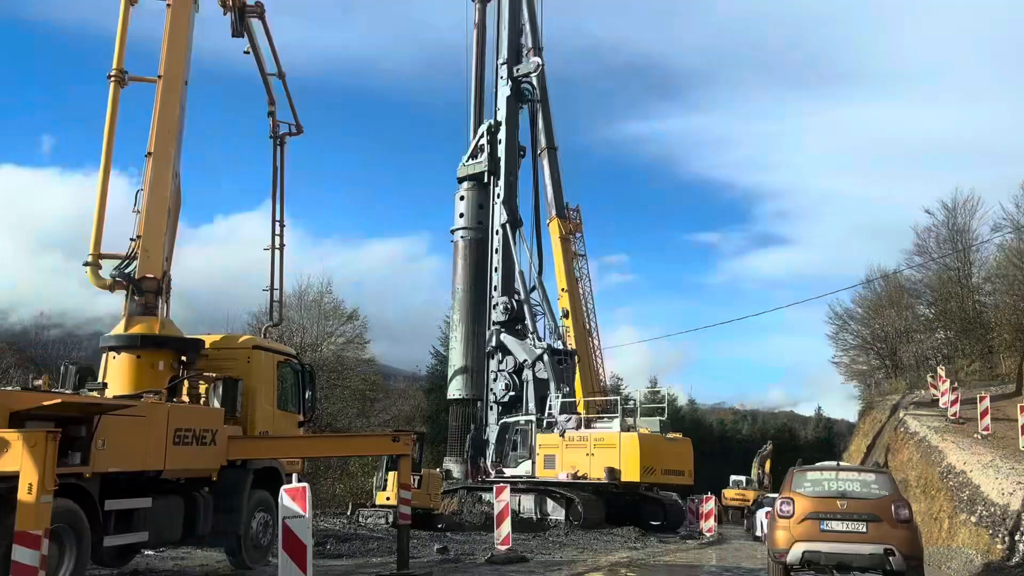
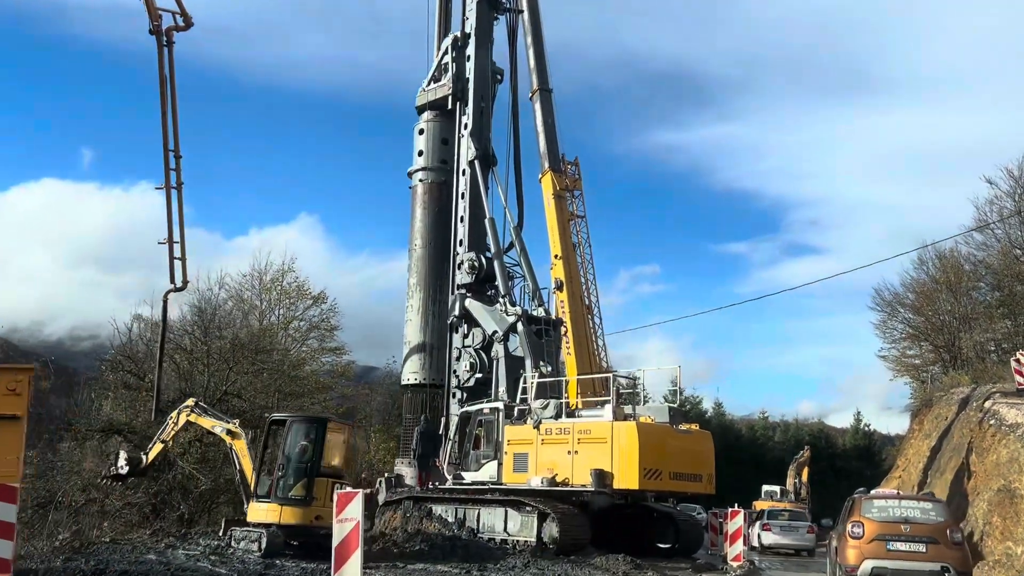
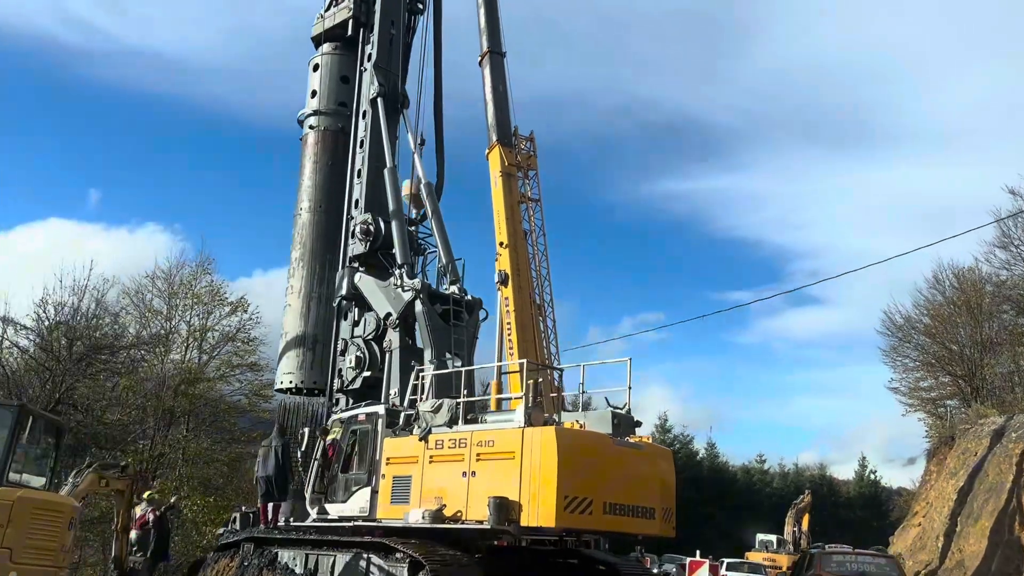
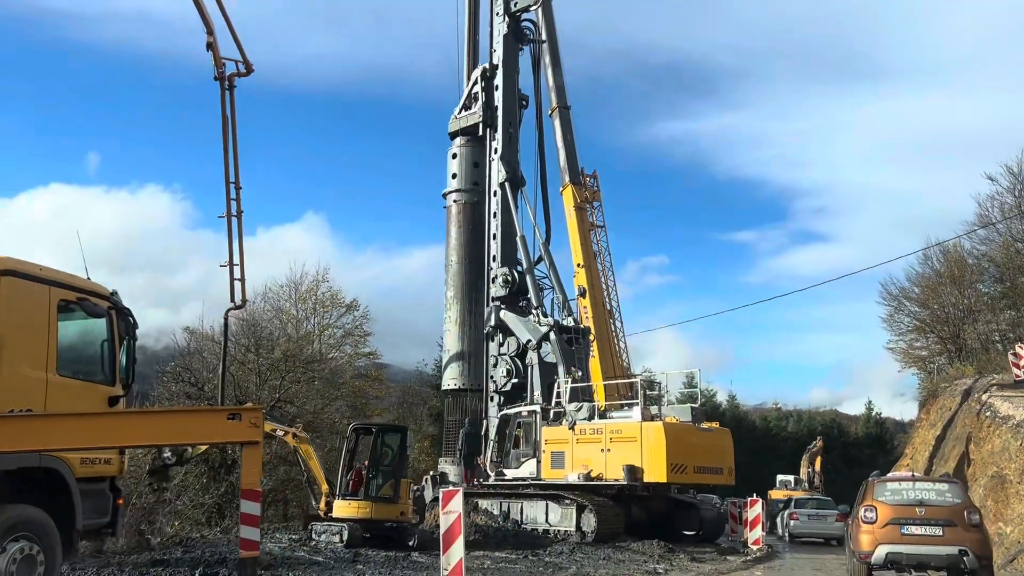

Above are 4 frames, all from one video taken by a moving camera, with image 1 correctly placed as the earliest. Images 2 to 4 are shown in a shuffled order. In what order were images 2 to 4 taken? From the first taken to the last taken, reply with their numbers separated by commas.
4, 2, 3
